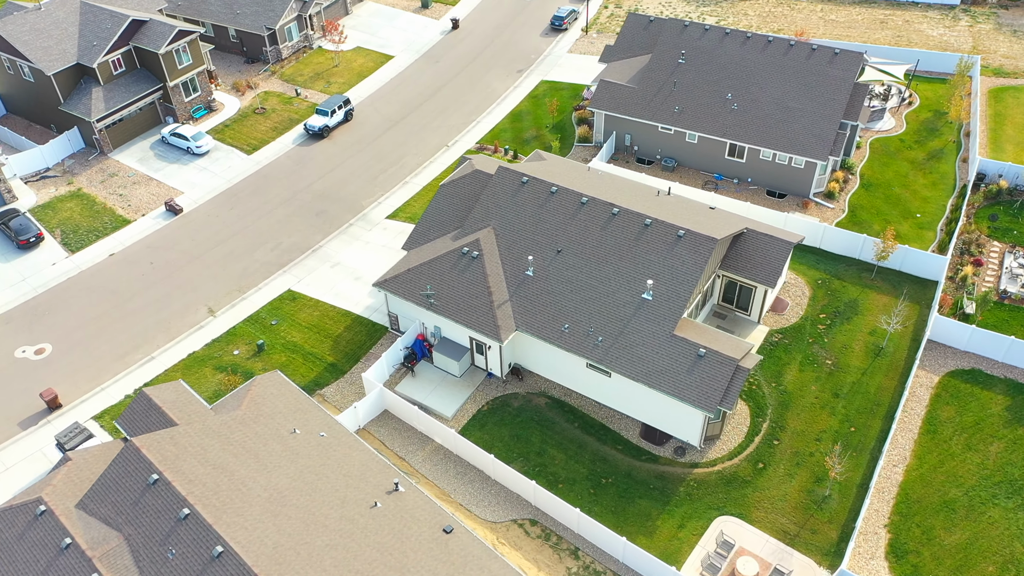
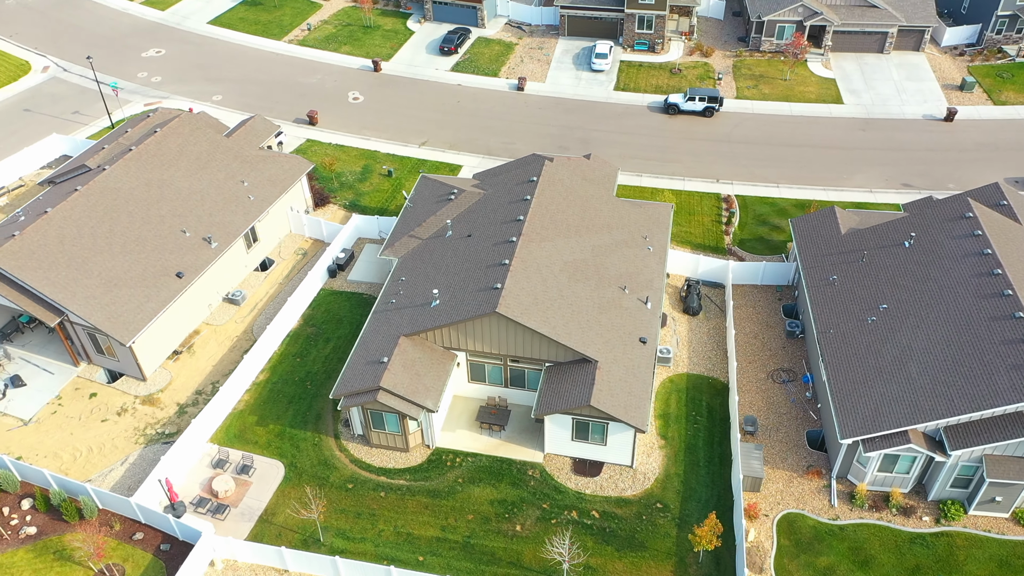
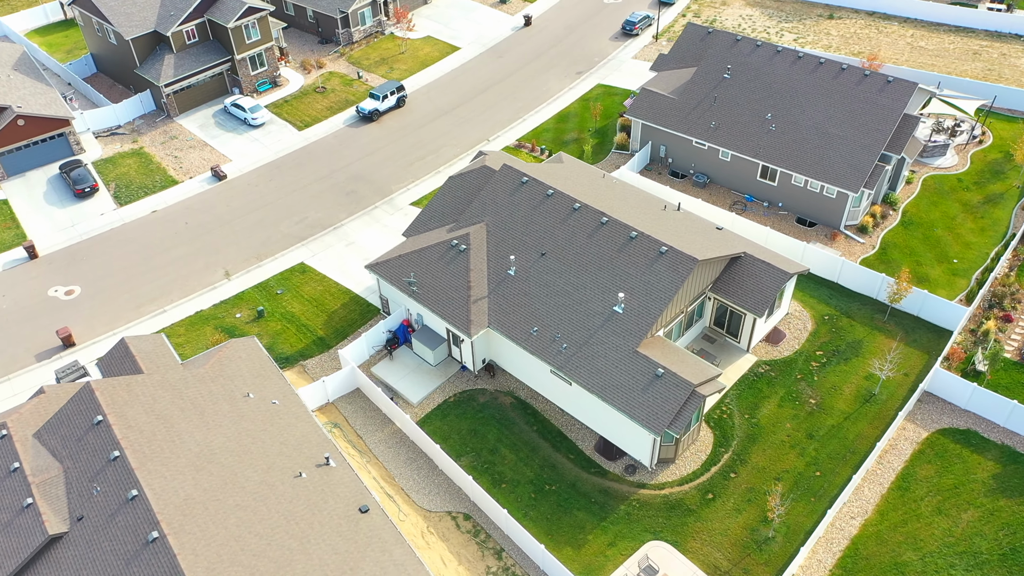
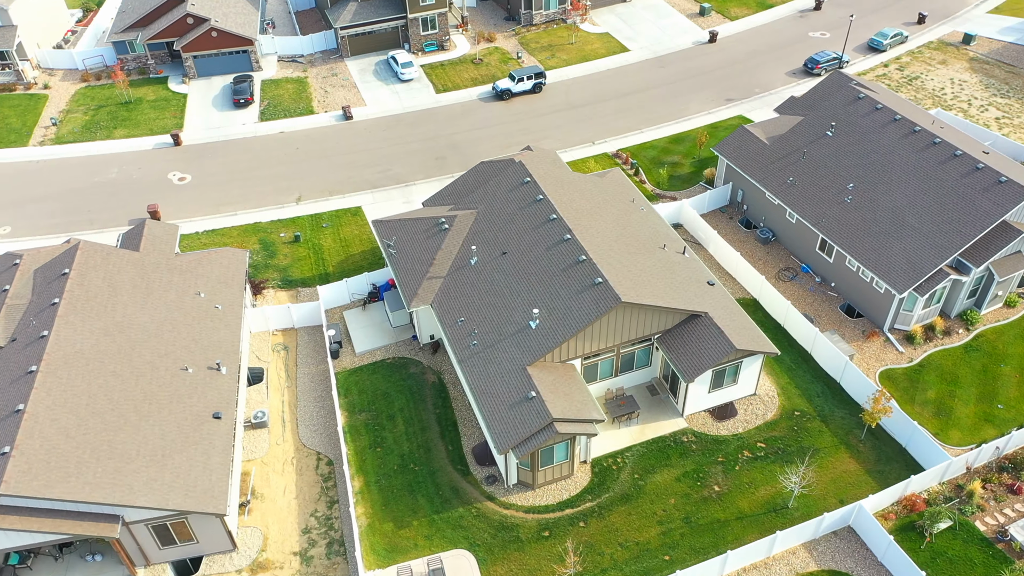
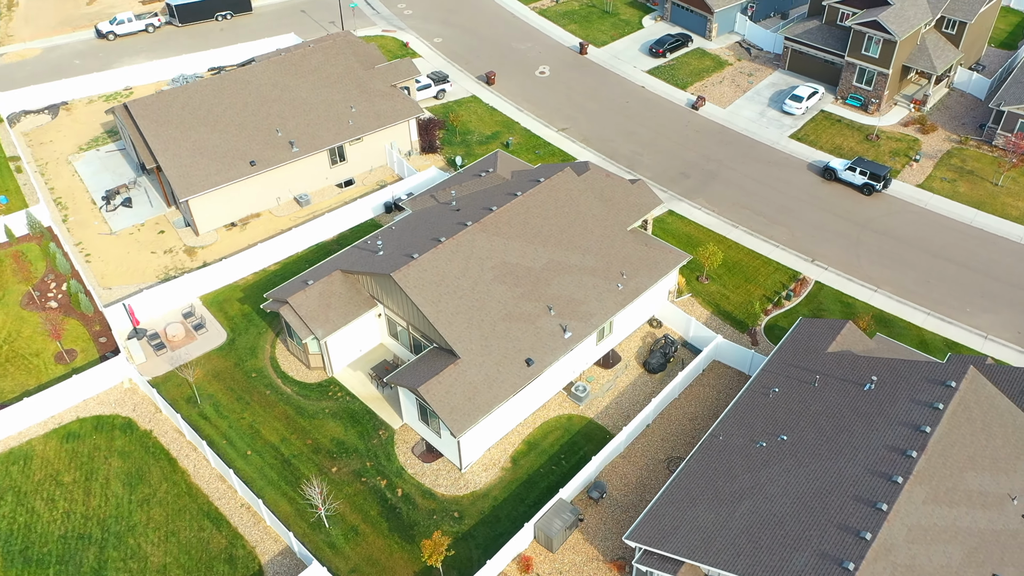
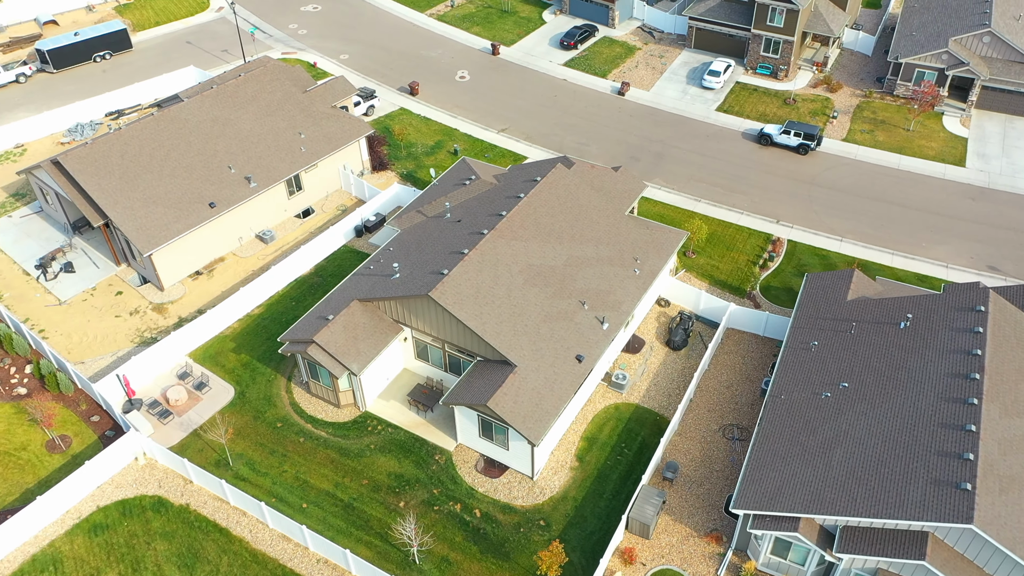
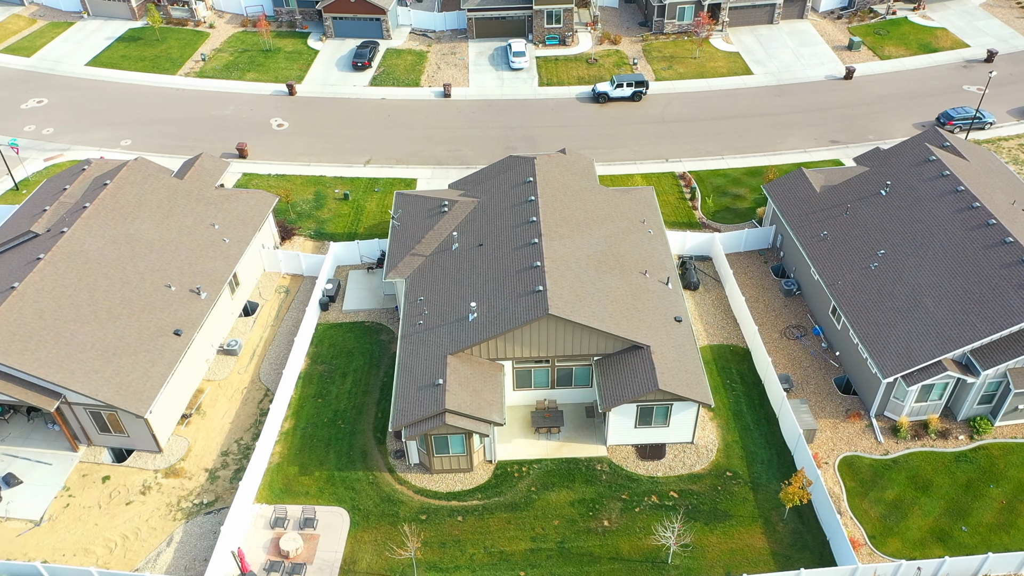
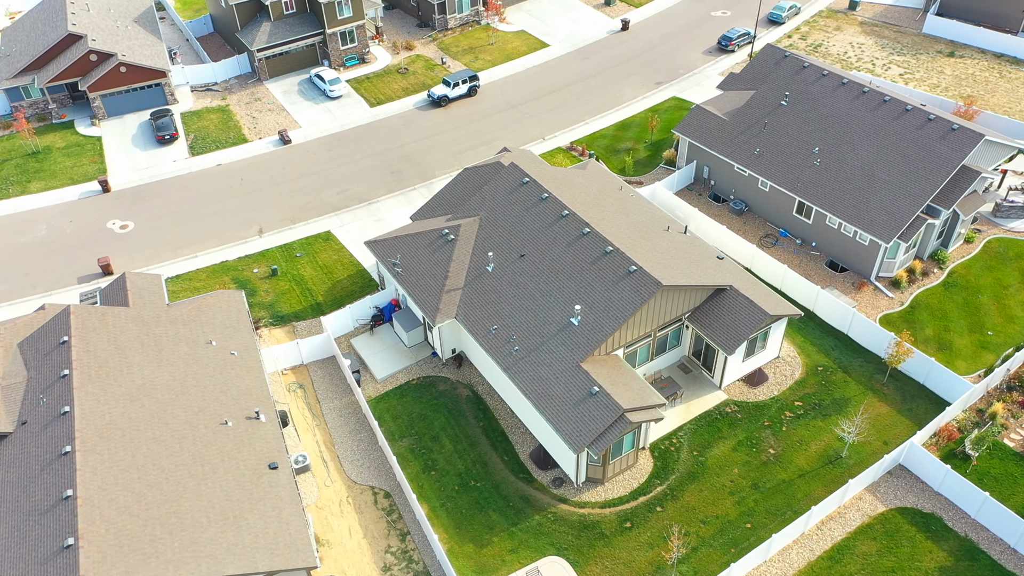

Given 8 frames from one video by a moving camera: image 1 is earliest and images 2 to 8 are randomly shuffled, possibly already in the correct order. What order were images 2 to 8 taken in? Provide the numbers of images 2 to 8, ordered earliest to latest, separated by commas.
3, 8, 4, 7, 2, 6, 5
